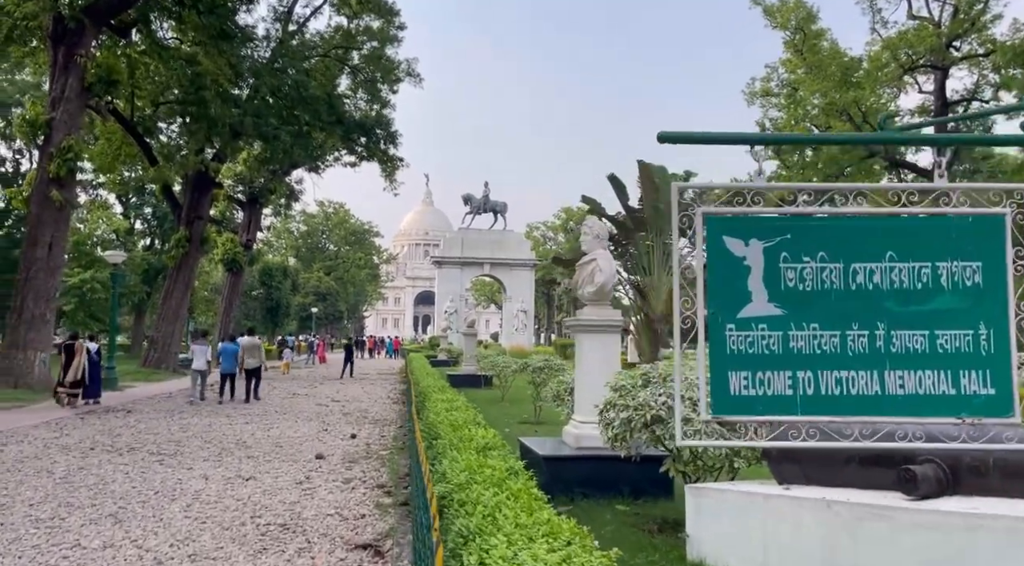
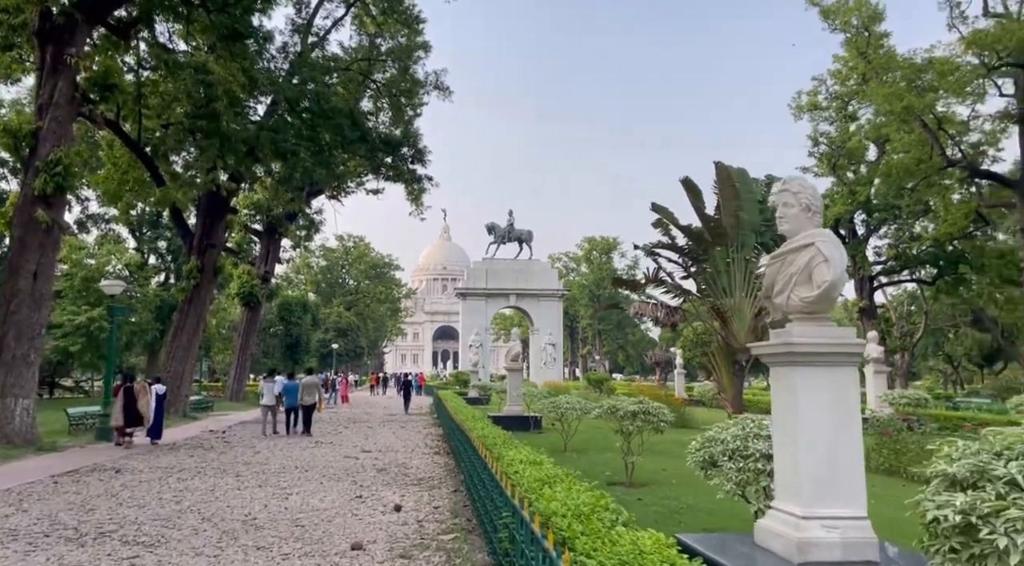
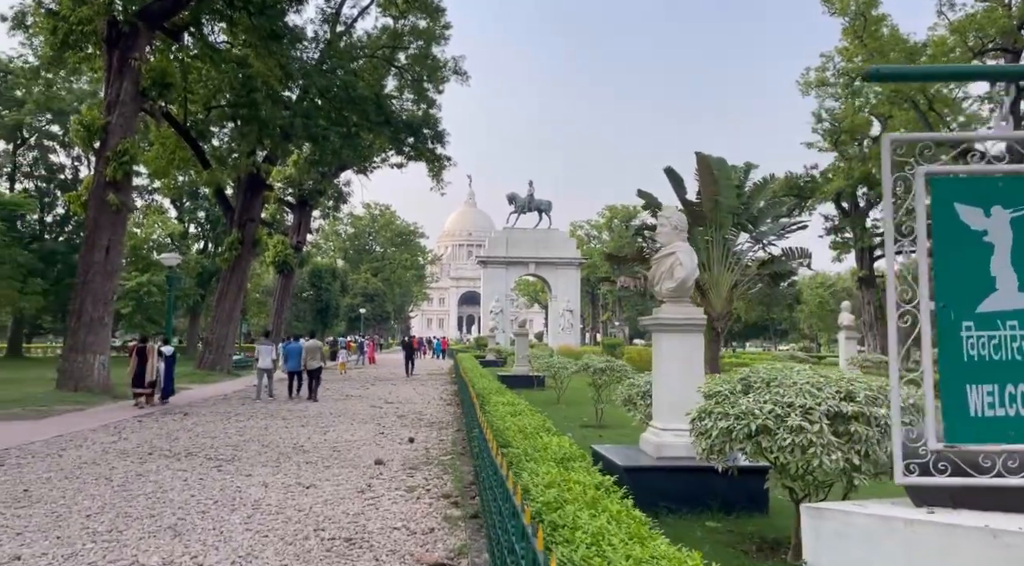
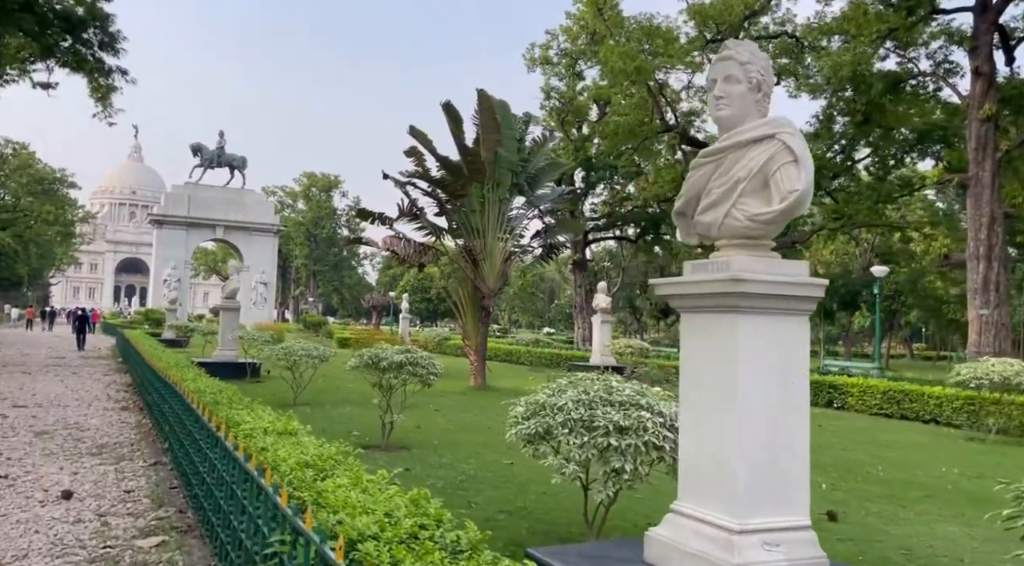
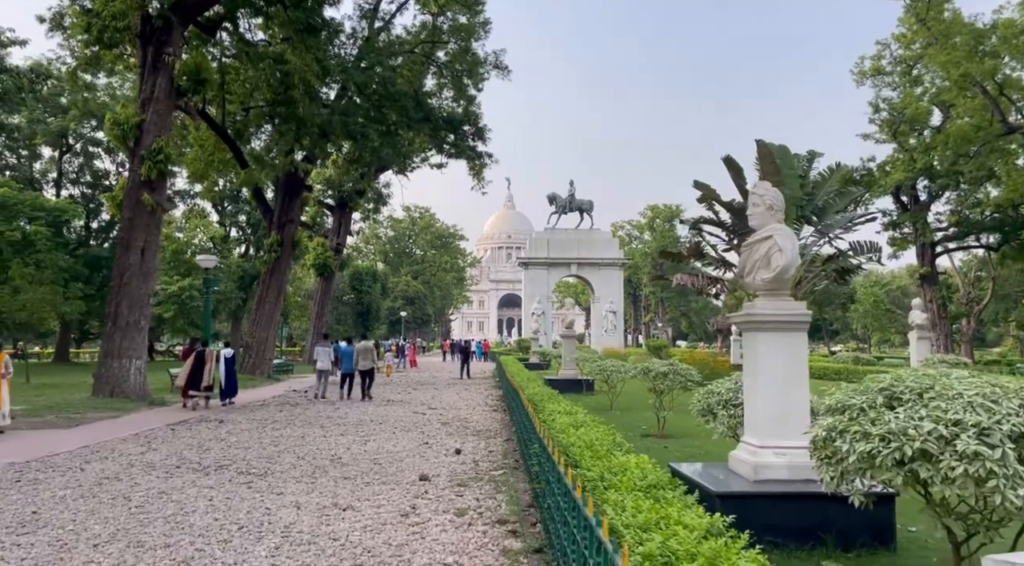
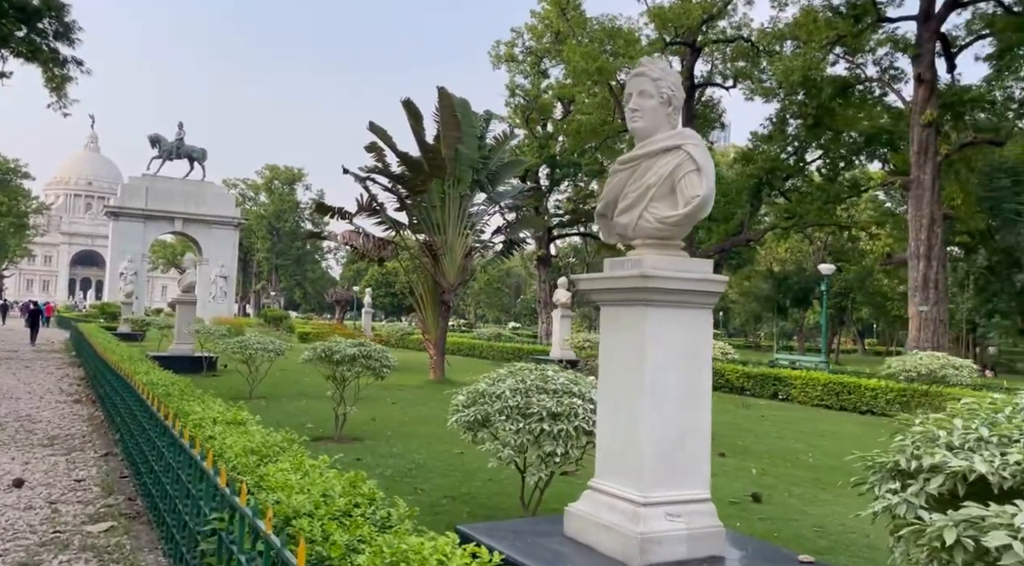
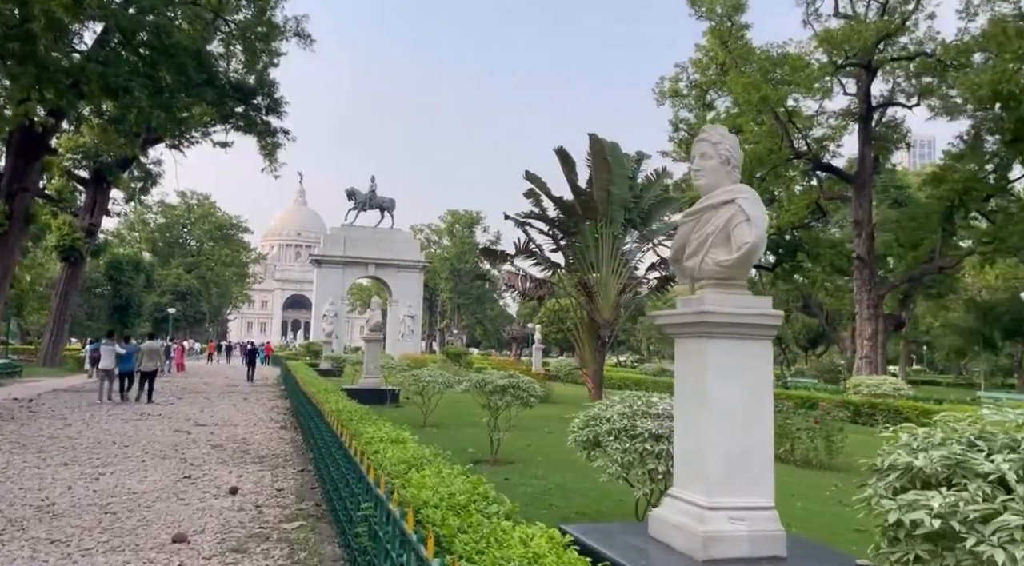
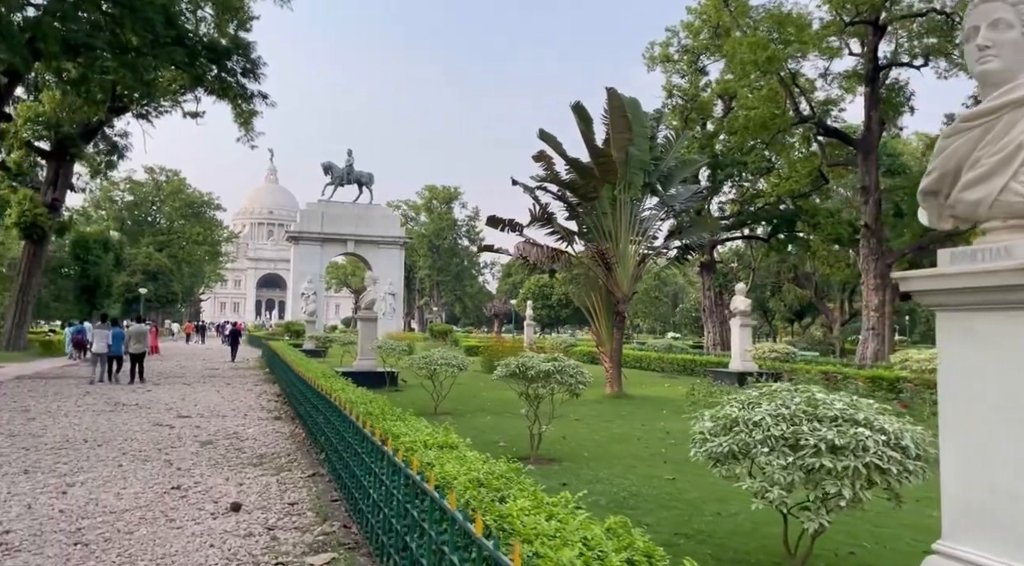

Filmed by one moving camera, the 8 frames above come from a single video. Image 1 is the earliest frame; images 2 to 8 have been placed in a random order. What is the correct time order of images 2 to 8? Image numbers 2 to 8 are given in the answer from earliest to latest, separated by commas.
3, 5, 2, 7, 6, 4, 8
